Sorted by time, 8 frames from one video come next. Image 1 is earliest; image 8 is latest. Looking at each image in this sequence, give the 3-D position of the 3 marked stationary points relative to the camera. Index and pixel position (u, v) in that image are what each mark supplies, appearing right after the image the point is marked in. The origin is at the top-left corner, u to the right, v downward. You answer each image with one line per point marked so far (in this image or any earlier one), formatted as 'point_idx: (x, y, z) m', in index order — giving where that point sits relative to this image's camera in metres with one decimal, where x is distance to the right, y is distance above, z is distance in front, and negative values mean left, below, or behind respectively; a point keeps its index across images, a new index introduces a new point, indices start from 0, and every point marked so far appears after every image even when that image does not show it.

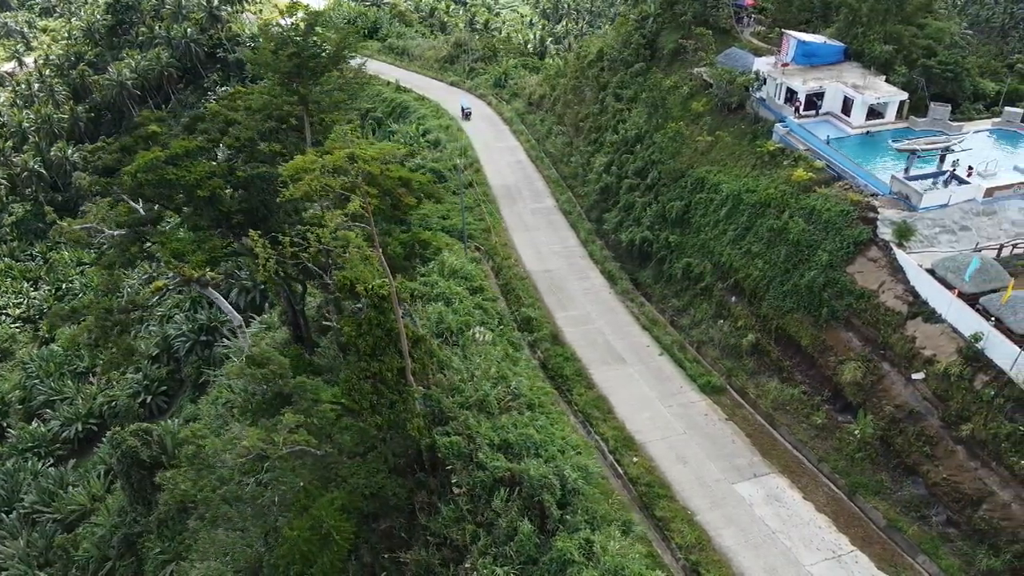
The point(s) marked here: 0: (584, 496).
0: (+1.1, -3.3, +17.9) m
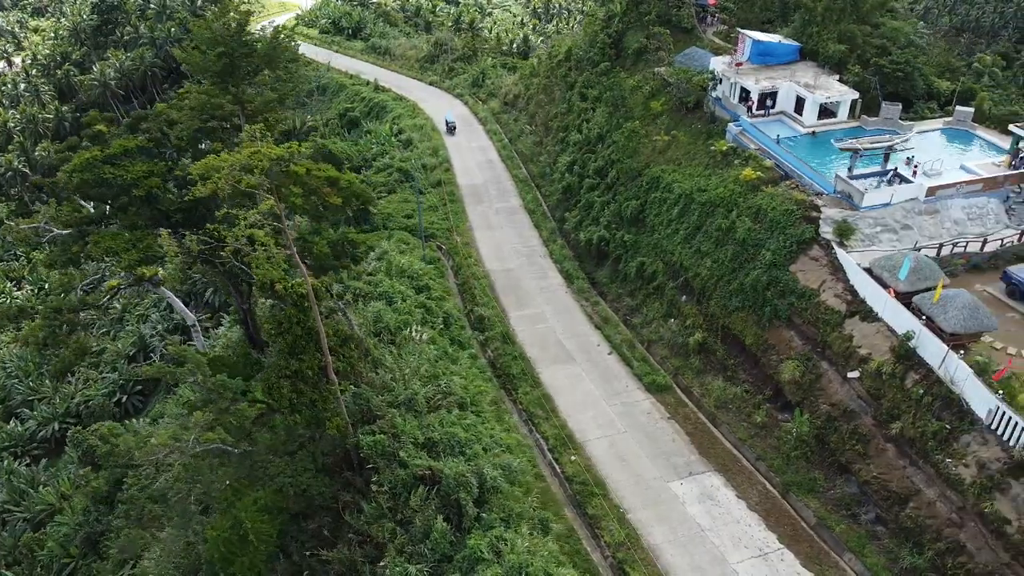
0: (-0.2, -3.3, +17.9) m
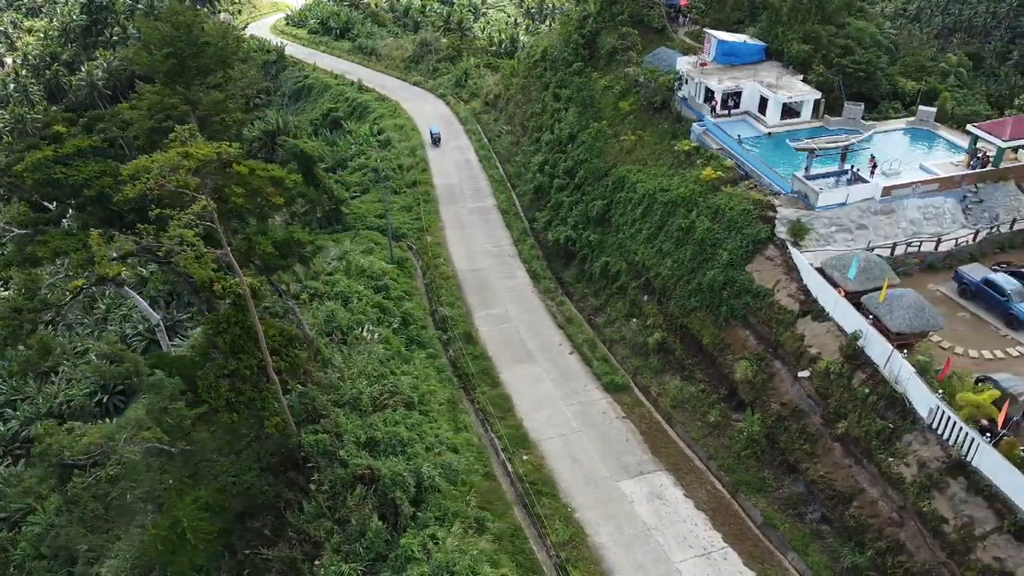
0: (-1.1, -3.3, +18.0) m
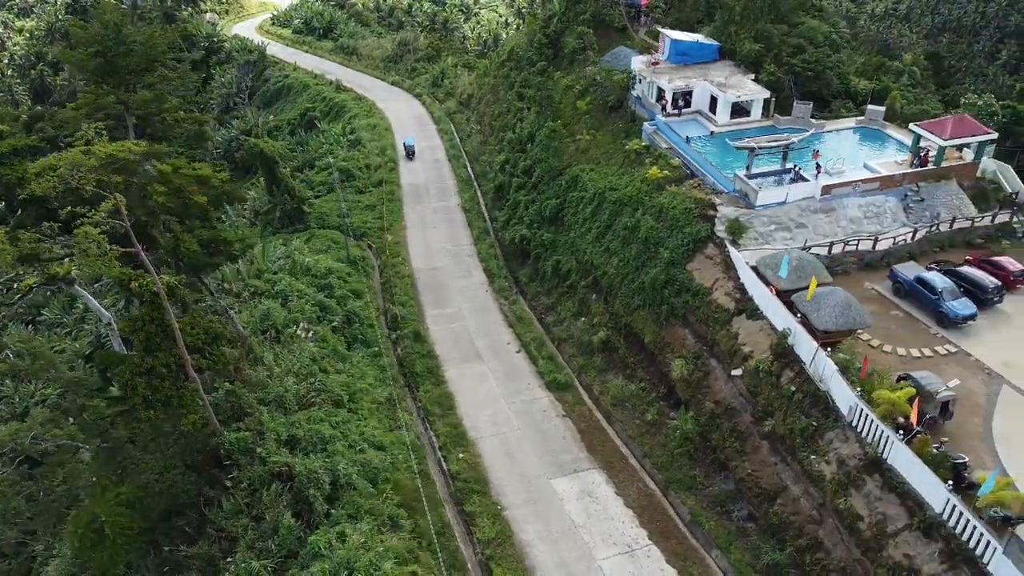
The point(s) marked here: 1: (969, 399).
0: (-2.5, -3.2, +18.1) m
1: (+8.0, -1.9, +19.8) m
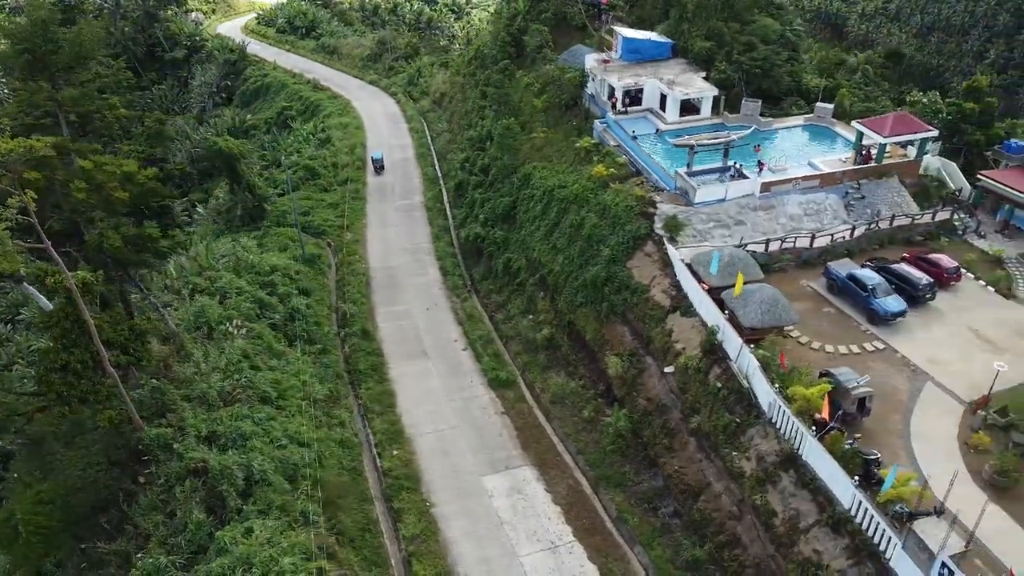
0: (-3.8, -3.2, +18.1) m
1: (+6.6, -1.9, +19.8) m
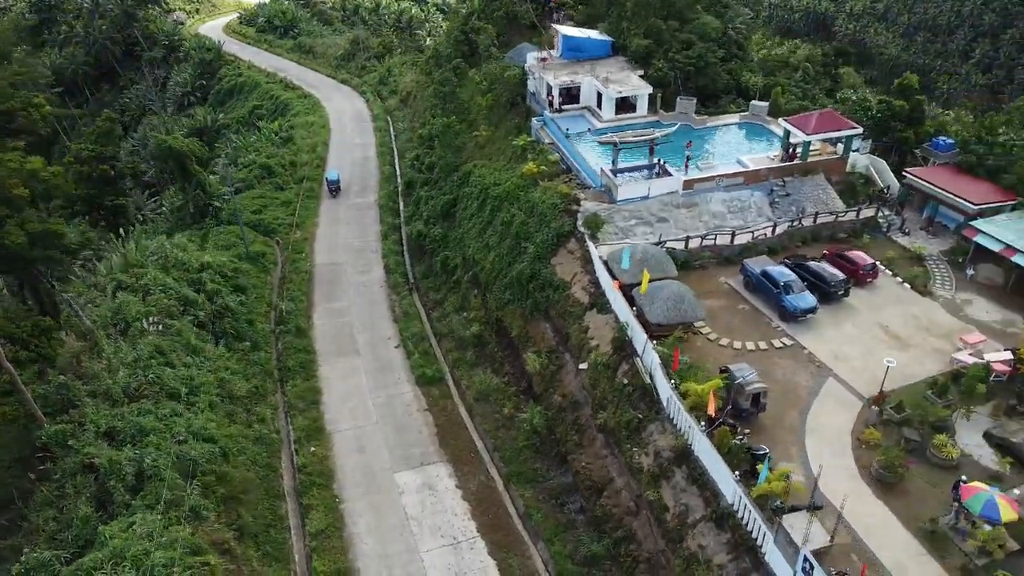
0: (-5.6, -3.1, +18.1) m
1: (+4.9, -1.8, +19.9) m
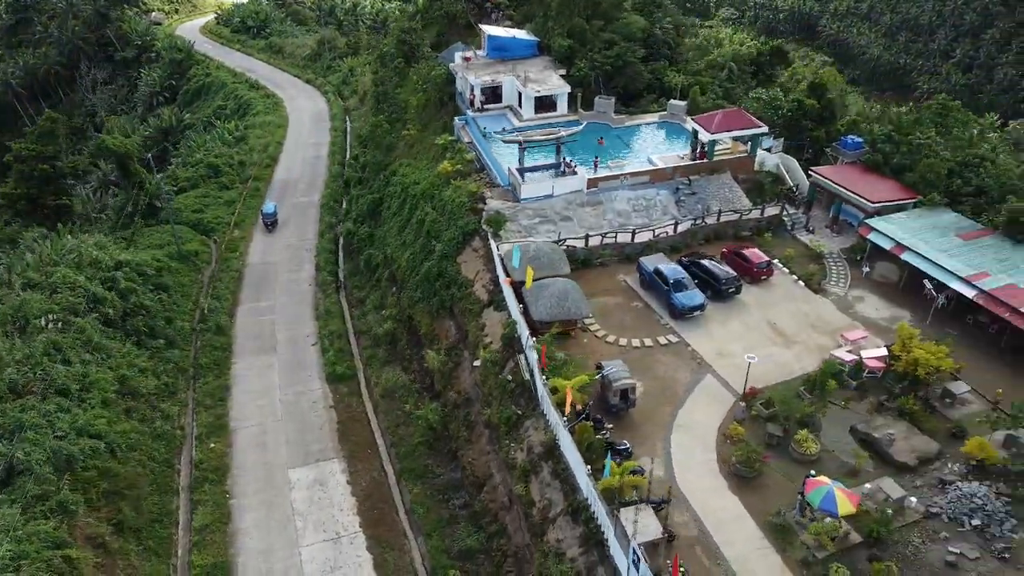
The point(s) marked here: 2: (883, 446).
0: (-7.7, -3.1, +18.4) m
1: (+2.8, -1.8, +20.1) m
2: (+5.9, -2.5, +18.0) m
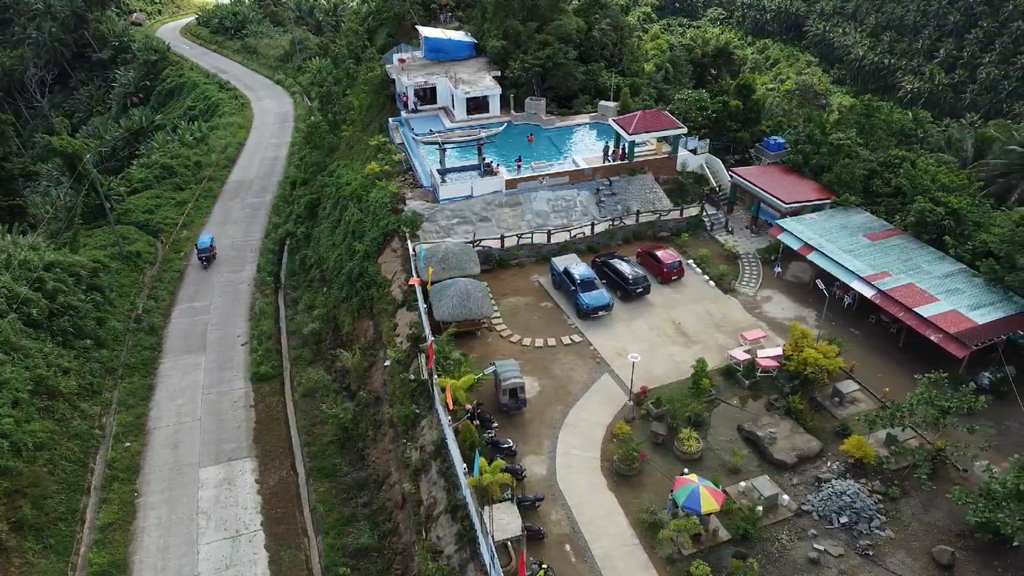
0: (-9.5, -3.1, +18.6) m
1: (+0.9, -1.8, +20.3) m
2: (+4.0, -2.5, +18.2) m
